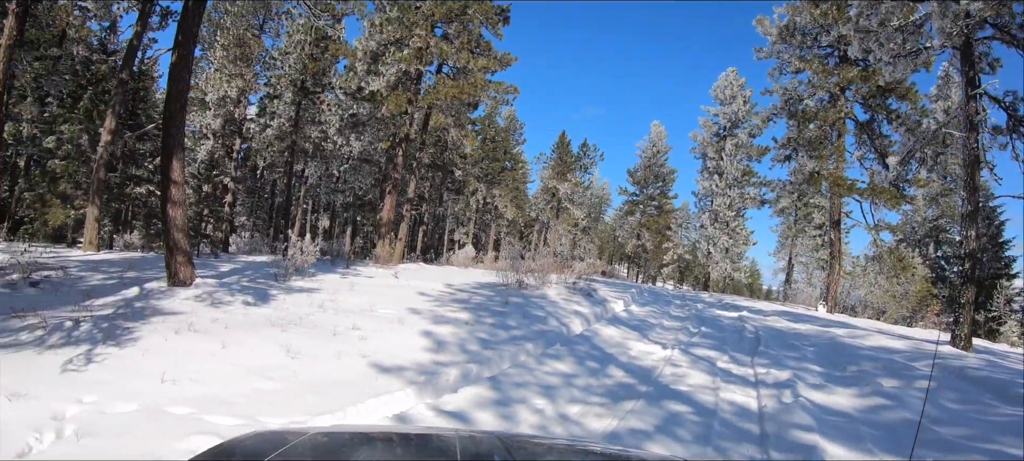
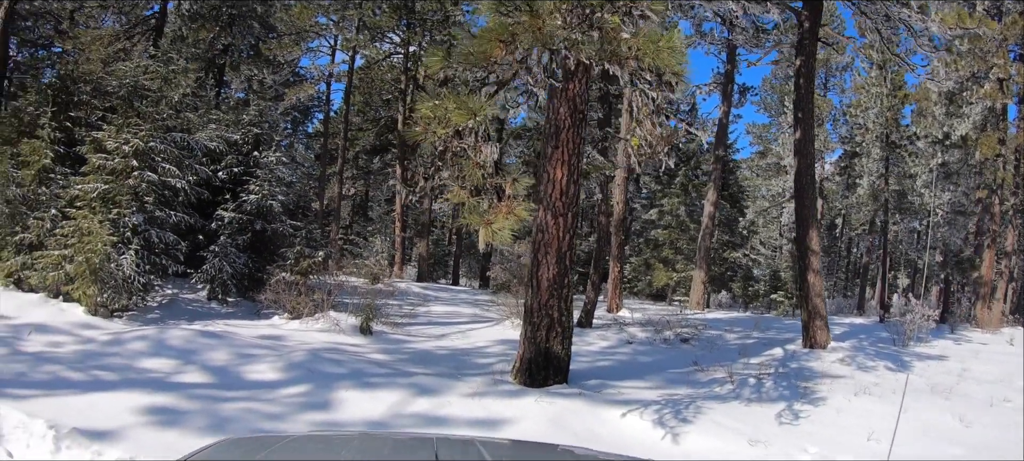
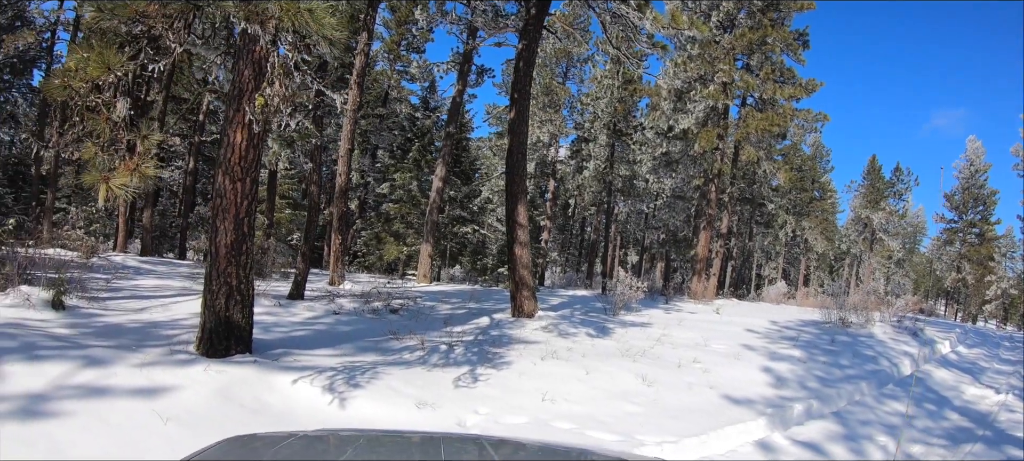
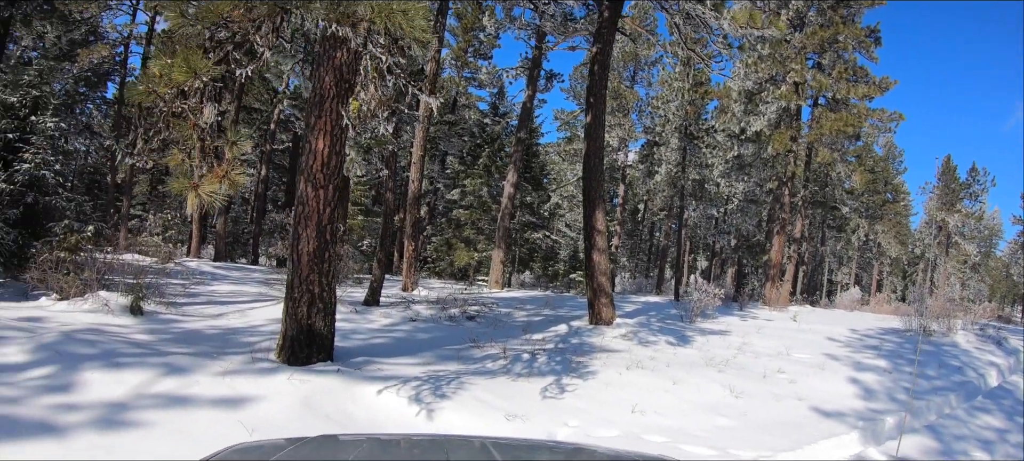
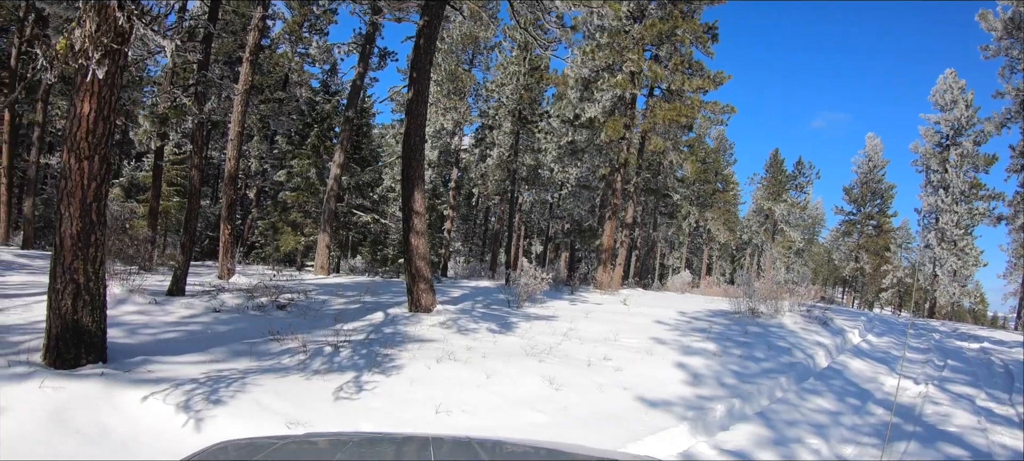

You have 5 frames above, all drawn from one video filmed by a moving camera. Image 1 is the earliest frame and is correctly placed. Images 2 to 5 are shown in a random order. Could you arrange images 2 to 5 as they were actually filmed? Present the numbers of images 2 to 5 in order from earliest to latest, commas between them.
5, 3, 4, 2
